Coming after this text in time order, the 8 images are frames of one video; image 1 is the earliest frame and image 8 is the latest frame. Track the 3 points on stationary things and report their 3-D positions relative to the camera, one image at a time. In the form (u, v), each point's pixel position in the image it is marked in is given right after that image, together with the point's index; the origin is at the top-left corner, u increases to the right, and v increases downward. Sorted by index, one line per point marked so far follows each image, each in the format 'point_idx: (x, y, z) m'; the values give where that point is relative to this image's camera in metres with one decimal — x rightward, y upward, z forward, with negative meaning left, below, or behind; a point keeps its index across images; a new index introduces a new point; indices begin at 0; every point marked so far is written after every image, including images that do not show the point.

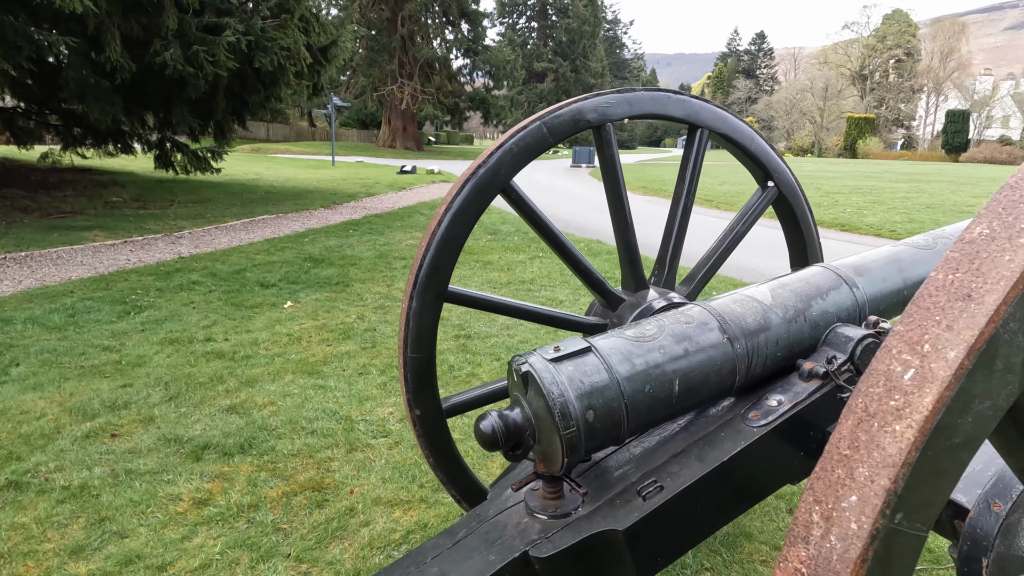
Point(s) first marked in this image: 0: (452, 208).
0: (-0.2, +0.3, +2.4) m
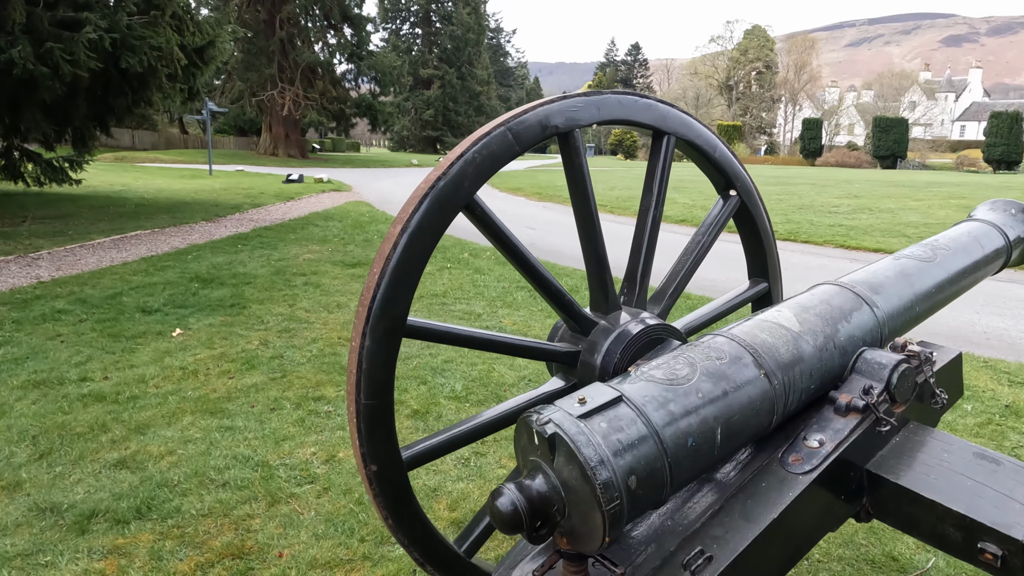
0: (-0.3, +0.2, +2.0) m
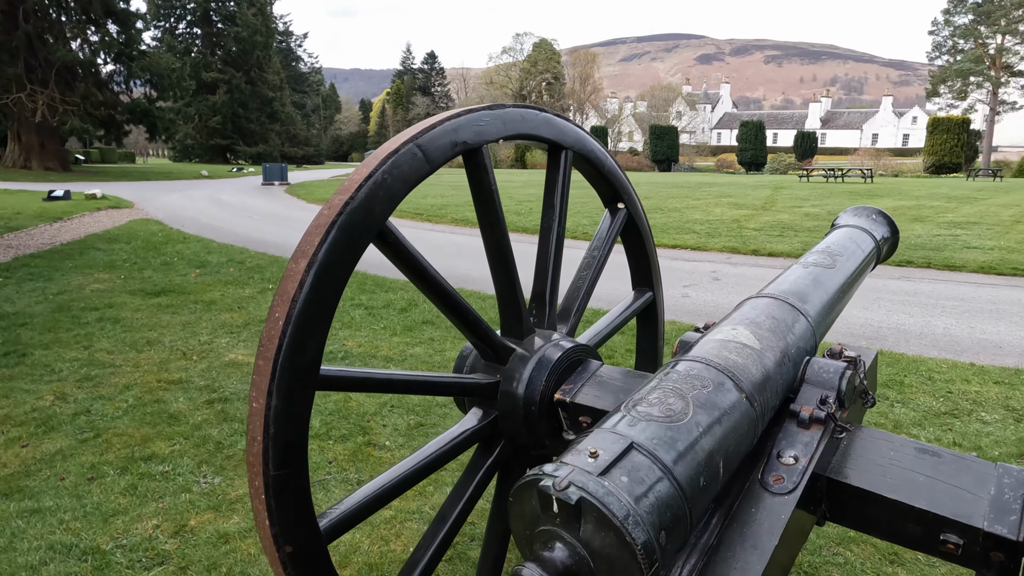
0: (-0.5, +0.1, +1.7) m
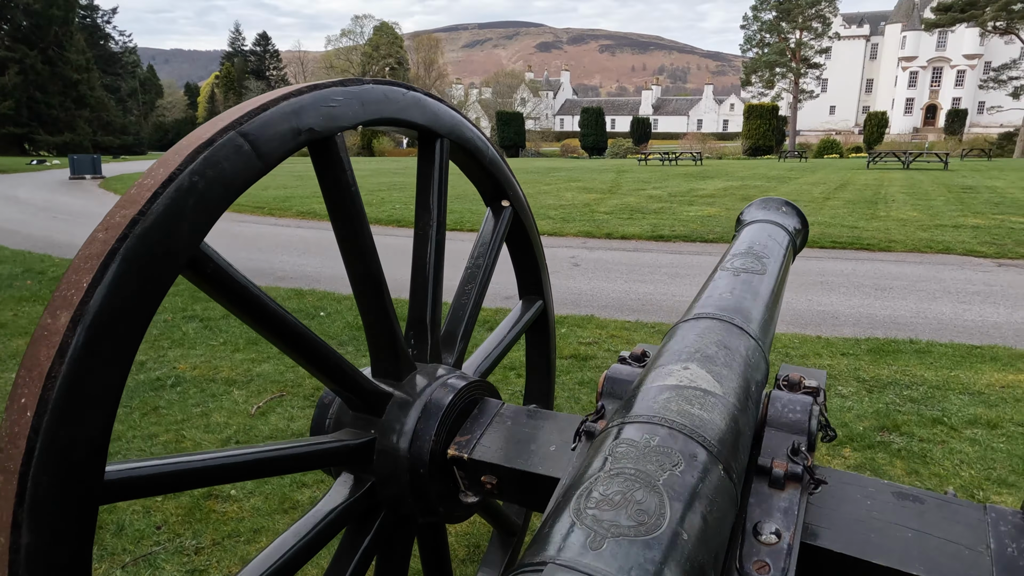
0: (-0.7, 0.0, +1.1) m
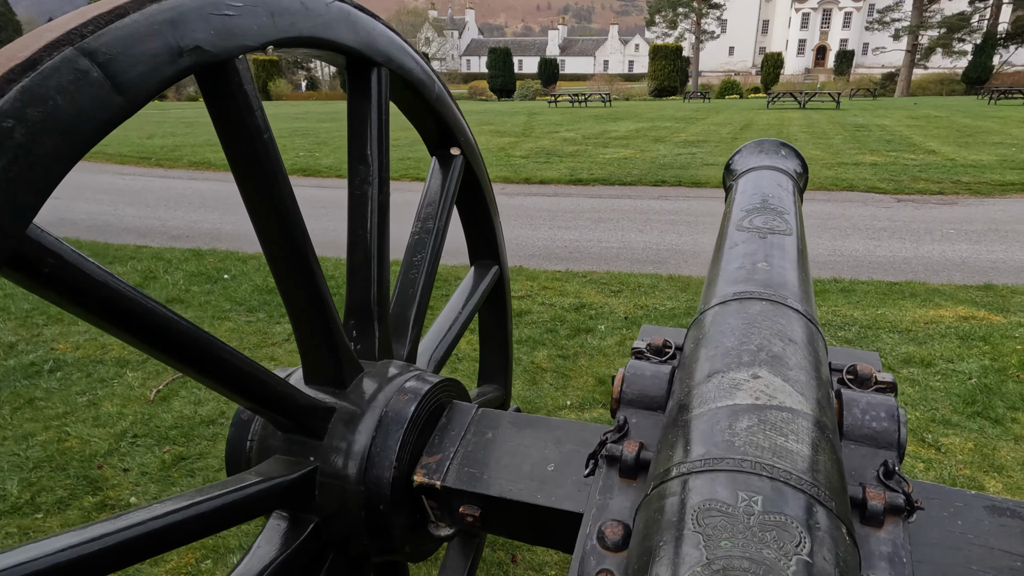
0: (-0.7, -0.1, +0.7) m
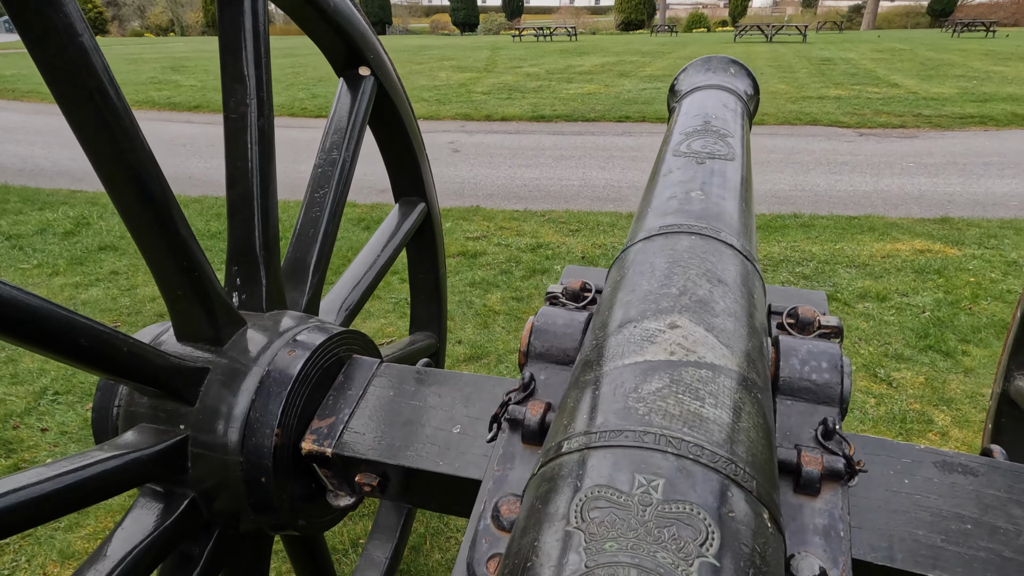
0: (-0.8, 0.0, +0.4) m
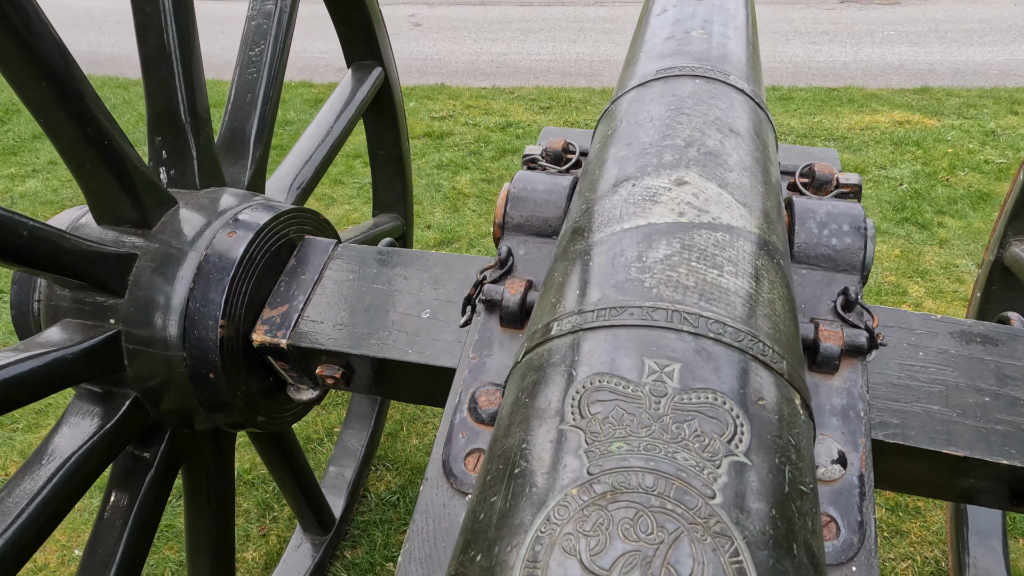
0: (-0.8, 0.0, +0.3) m
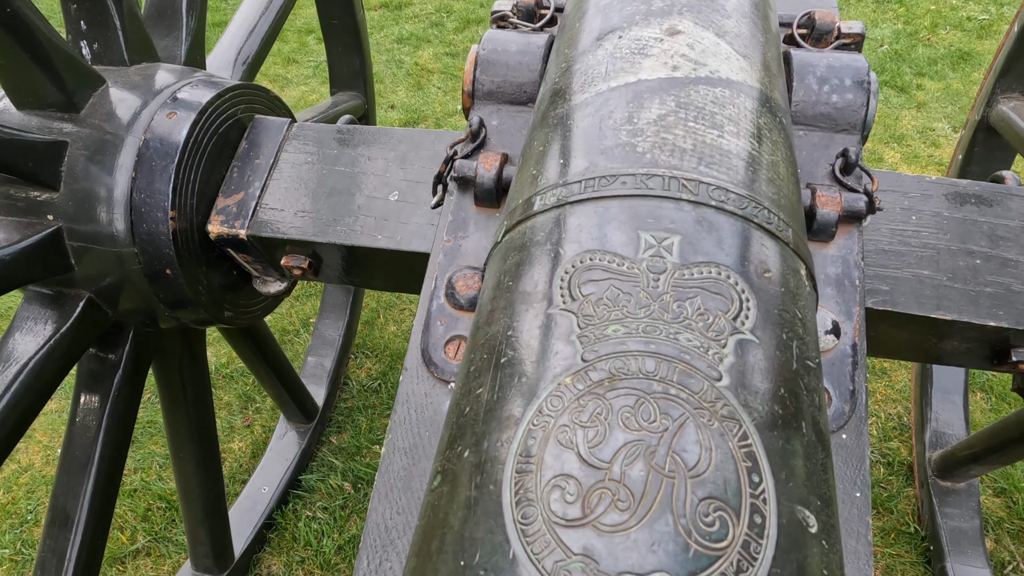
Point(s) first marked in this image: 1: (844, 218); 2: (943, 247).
0: (-0.8, 0.0, +0.2) m
1: (+0.3, +0.1, +0.7) m
2: (+0.5, +0.1, +0.8) m
